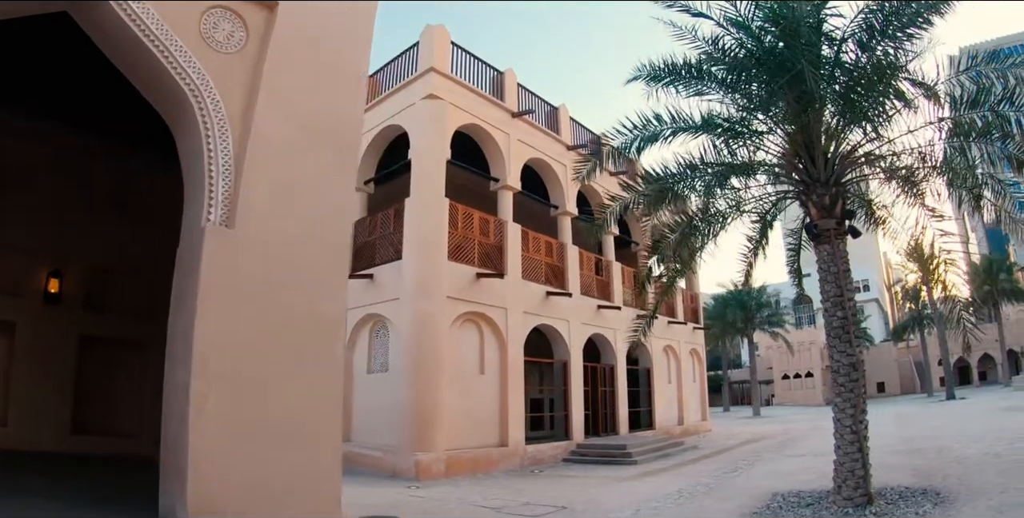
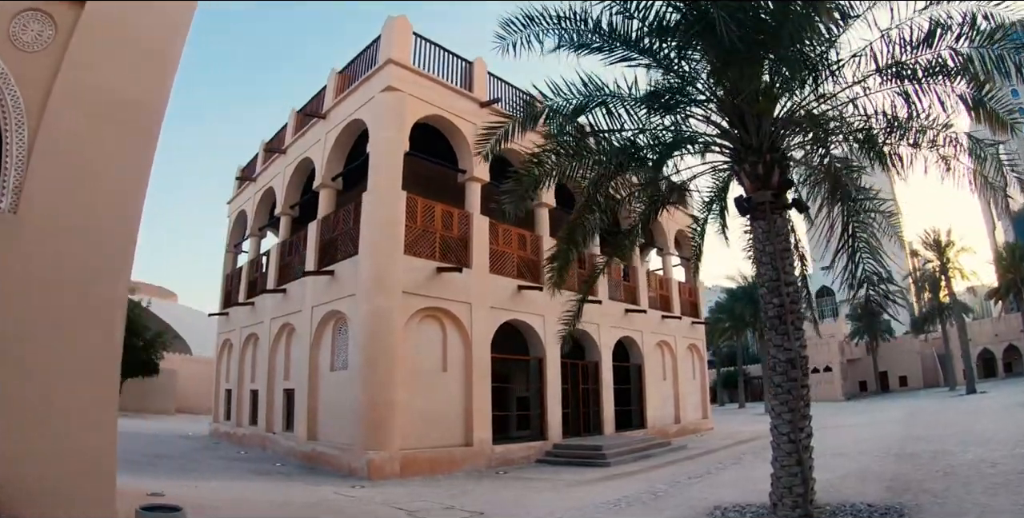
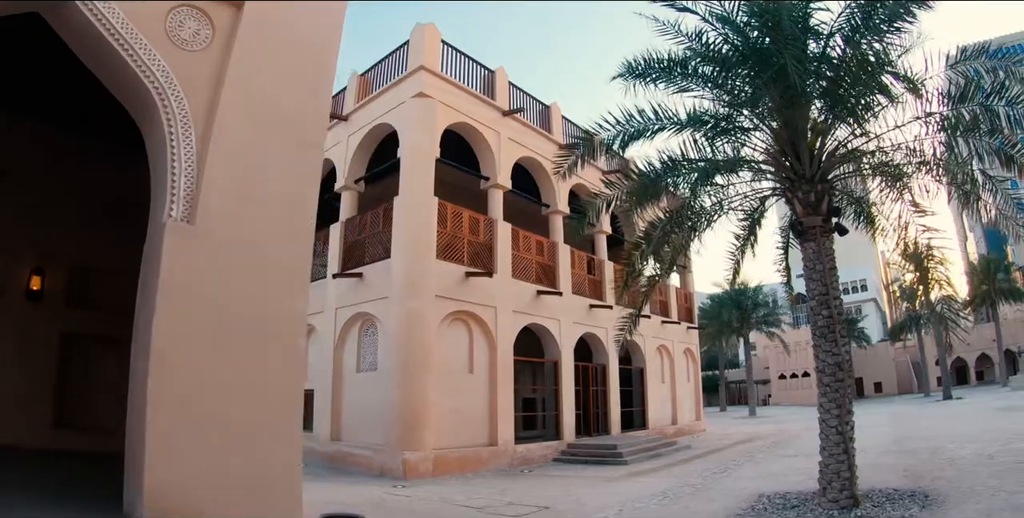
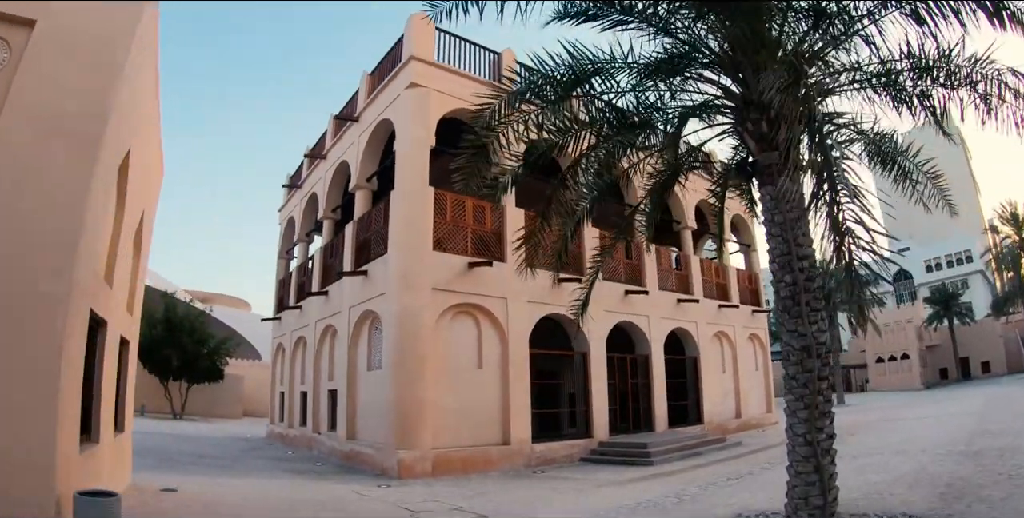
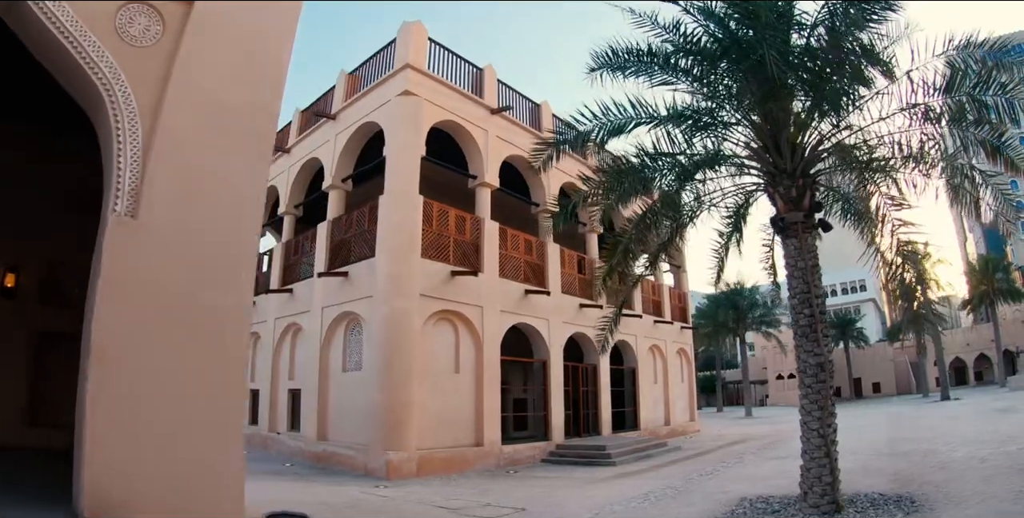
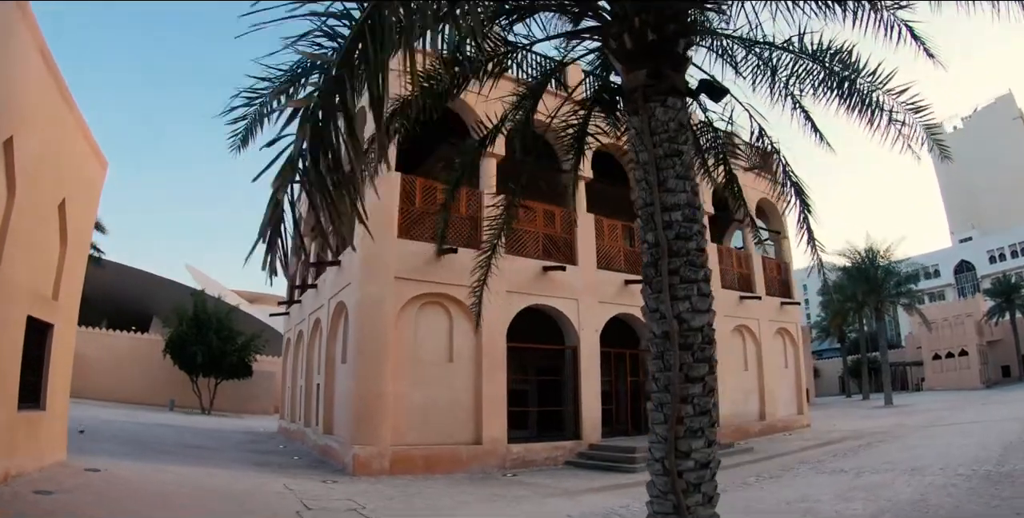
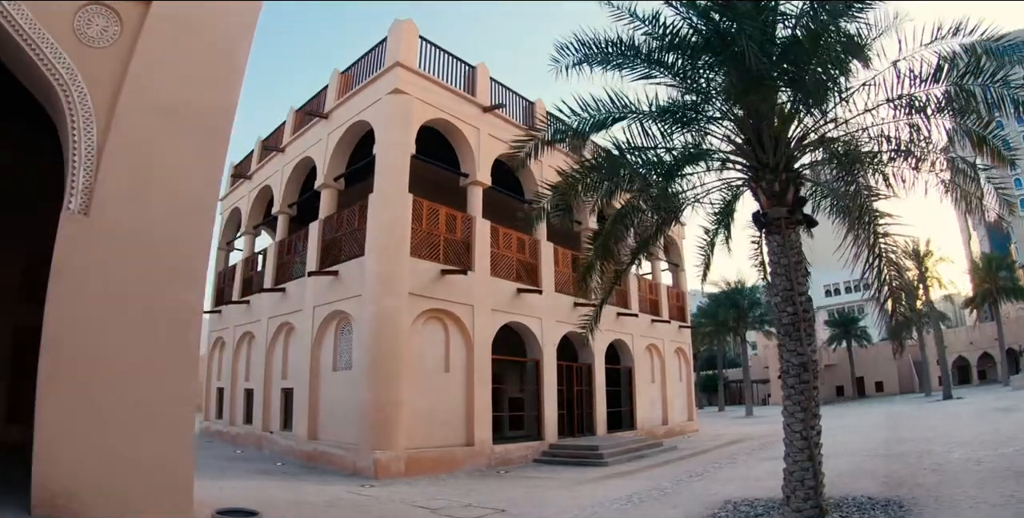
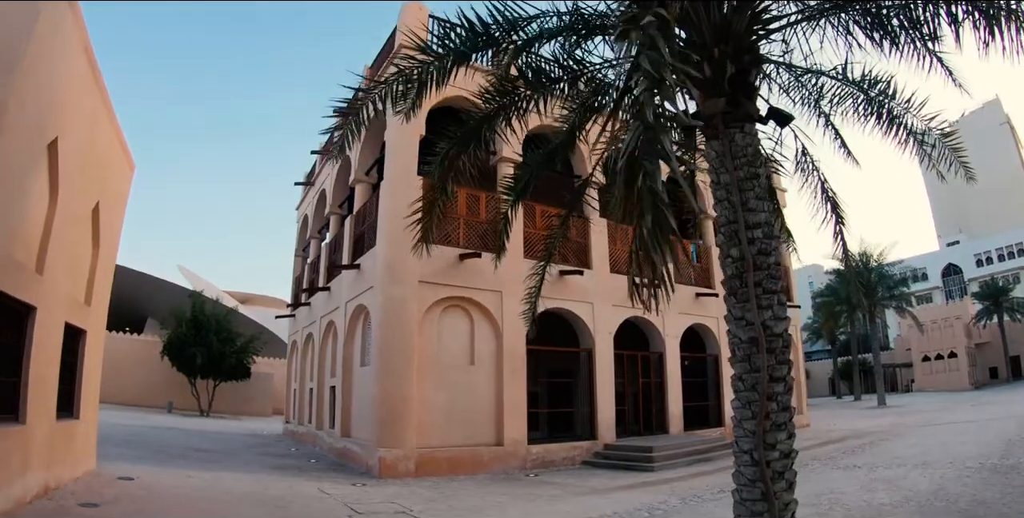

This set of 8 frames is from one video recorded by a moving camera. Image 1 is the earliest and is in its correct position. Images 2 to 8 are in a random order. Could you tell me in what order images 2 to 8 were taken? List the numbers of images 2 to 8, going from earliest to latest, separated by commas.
3, 5, 7, 2, 4, 8, 6
